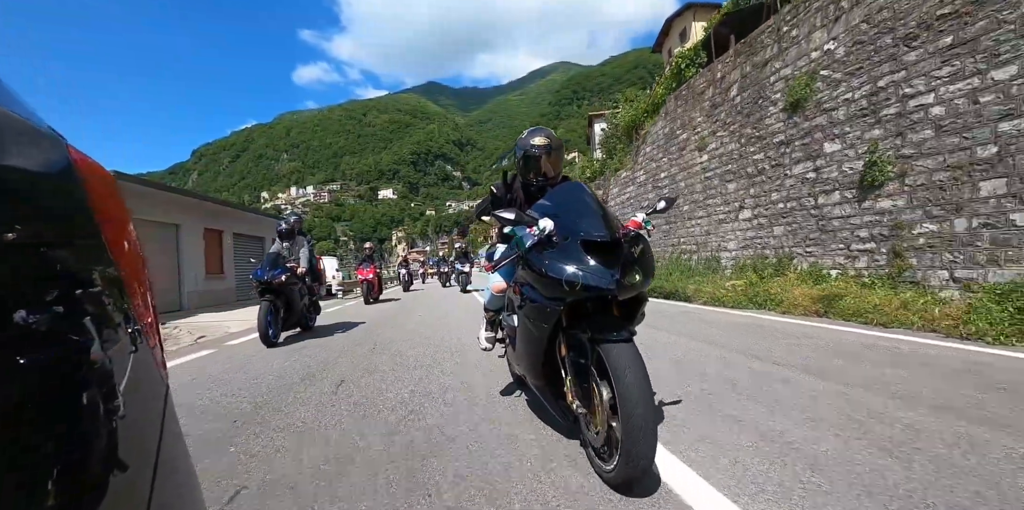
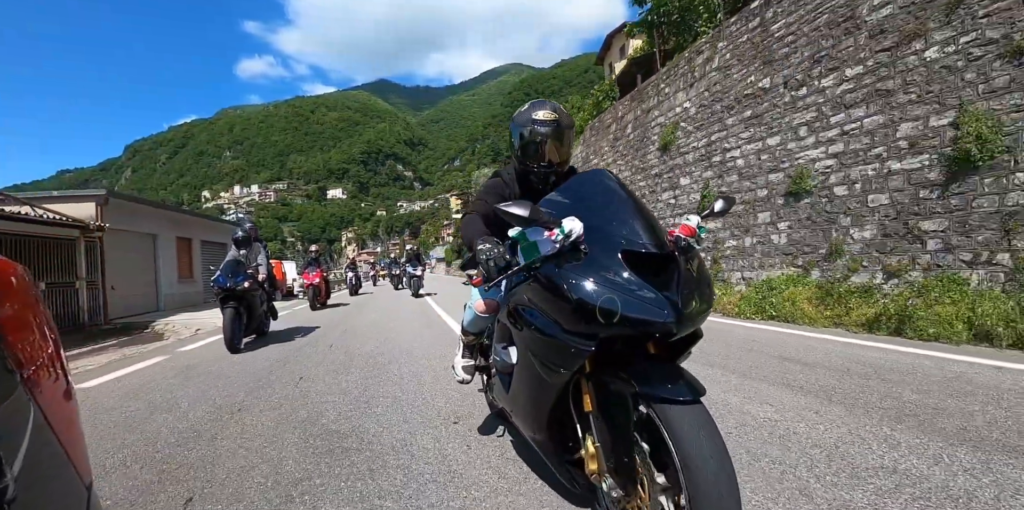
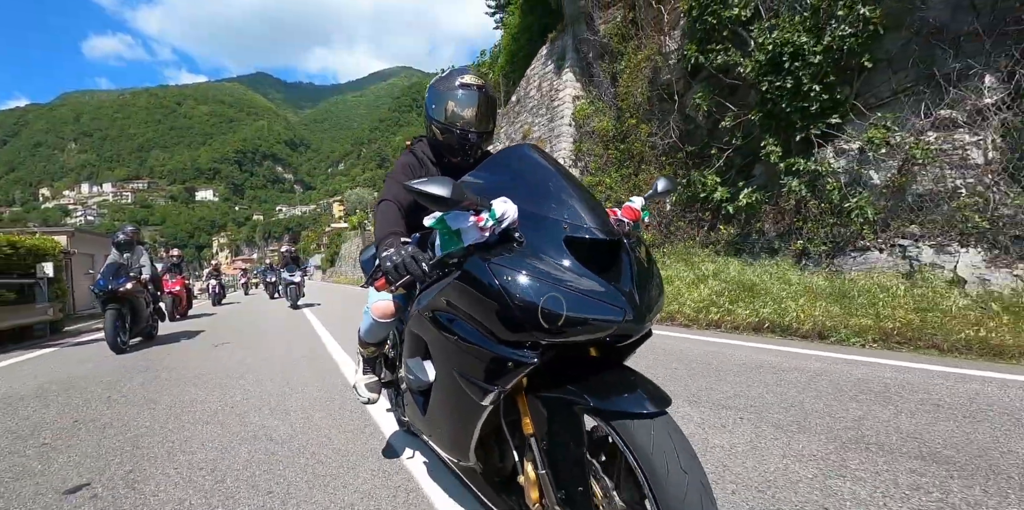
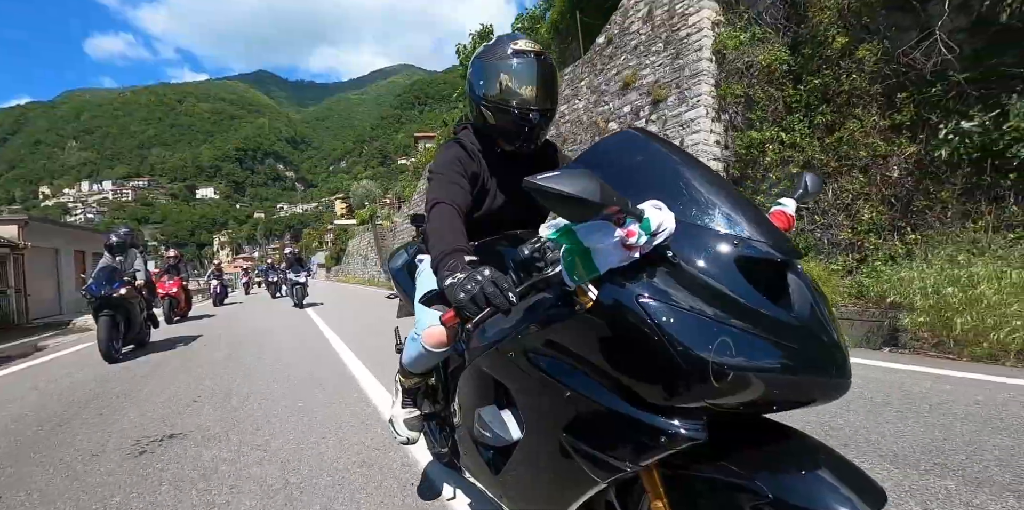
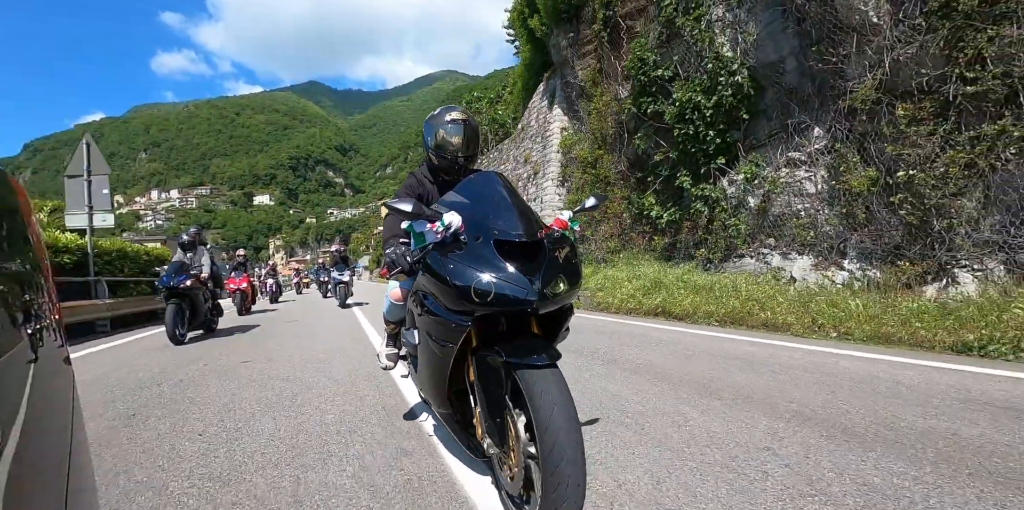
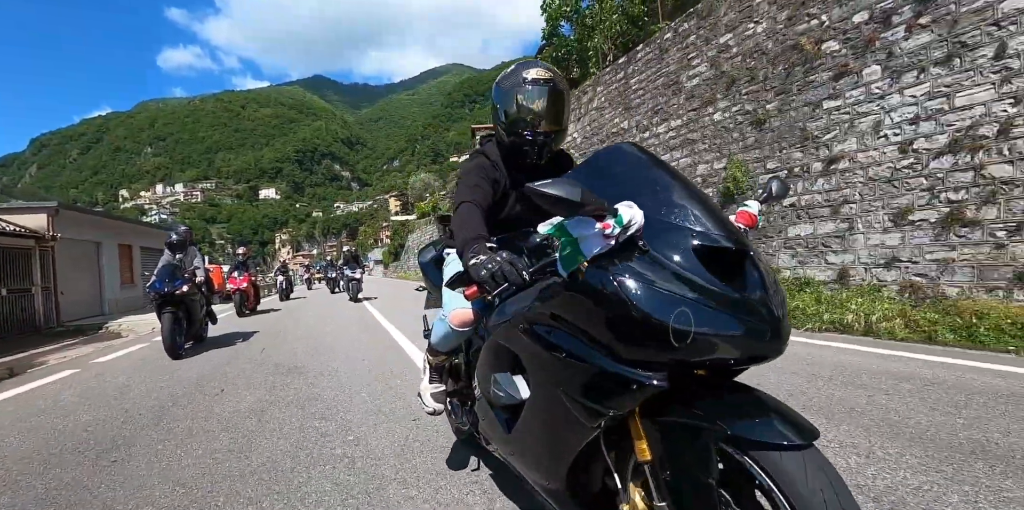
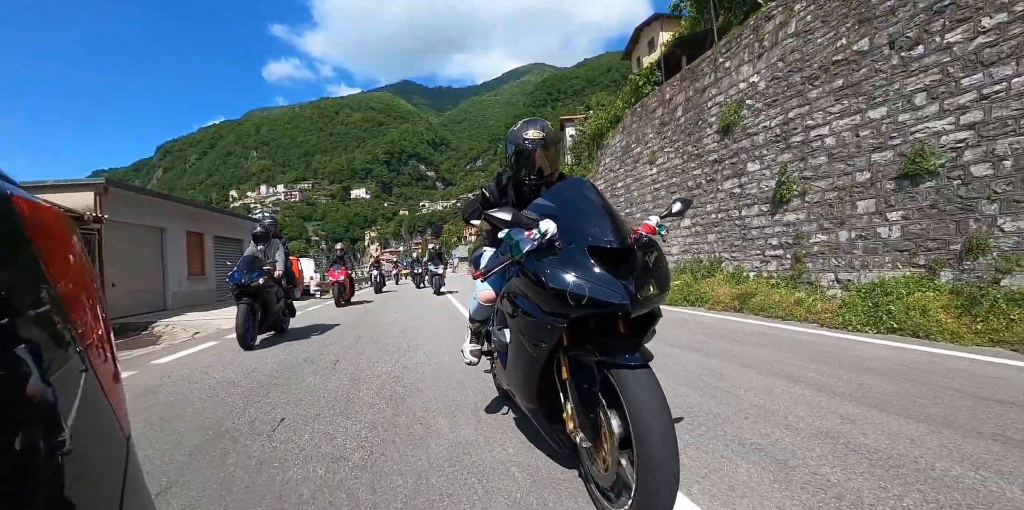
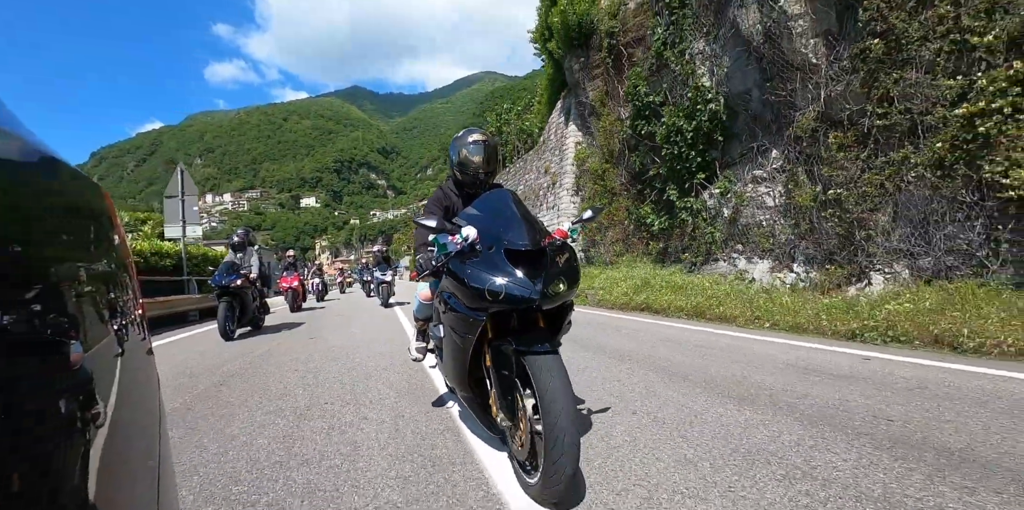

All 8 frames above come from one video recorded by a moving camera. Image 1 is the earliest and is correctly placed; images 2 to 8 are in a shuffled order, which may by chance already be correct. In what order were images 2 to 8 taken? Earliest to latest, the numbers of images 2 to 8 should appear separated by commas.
7, 2, 6, 4, 3, 5, 8
